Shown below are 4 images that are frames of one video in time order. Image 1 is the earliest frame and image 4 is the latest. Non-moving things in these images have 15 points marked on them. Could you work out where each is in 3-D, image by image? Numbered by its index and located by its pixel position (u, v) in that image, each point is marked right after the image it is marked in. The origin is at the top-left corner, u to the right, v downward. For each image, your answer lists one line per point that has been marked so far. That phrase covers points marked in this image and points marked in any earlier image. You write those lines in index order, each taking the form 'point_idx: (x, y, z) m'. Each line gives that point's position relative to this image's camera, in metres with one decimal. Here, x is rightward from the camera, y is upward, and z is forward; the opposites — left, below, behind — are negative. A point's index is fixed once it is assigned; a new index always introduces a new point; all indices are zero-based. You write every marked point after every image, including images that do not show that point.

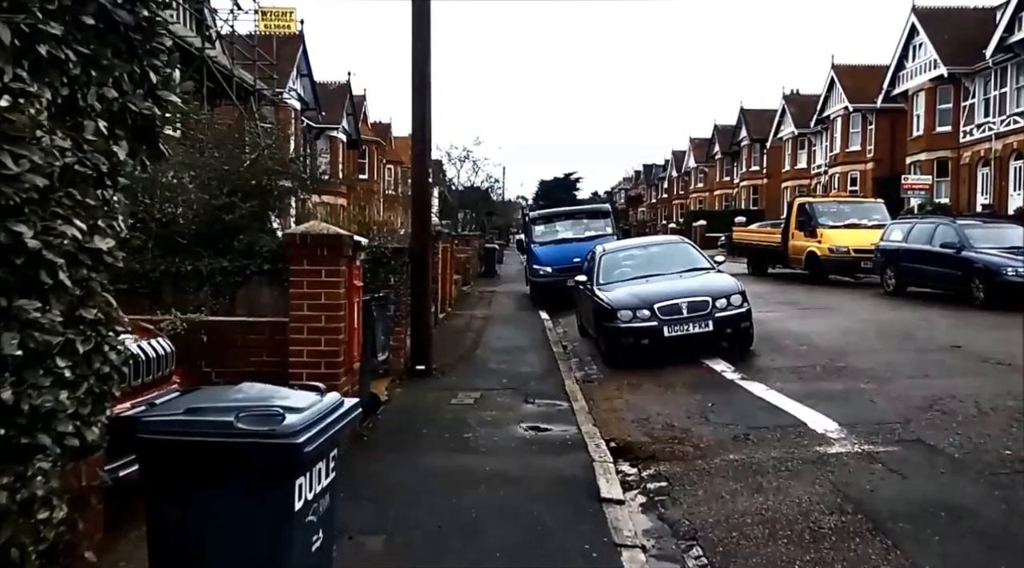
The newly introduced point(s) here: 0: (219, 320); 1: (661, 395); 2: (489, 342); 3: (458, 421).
0: (-2.2, -0.3, +6.1) m
1: (+1.4, -1.1, +7.9) m
2: (-0.3, -0.8, +11.8) m
3: (-0.5, -1.2, +7.1) m
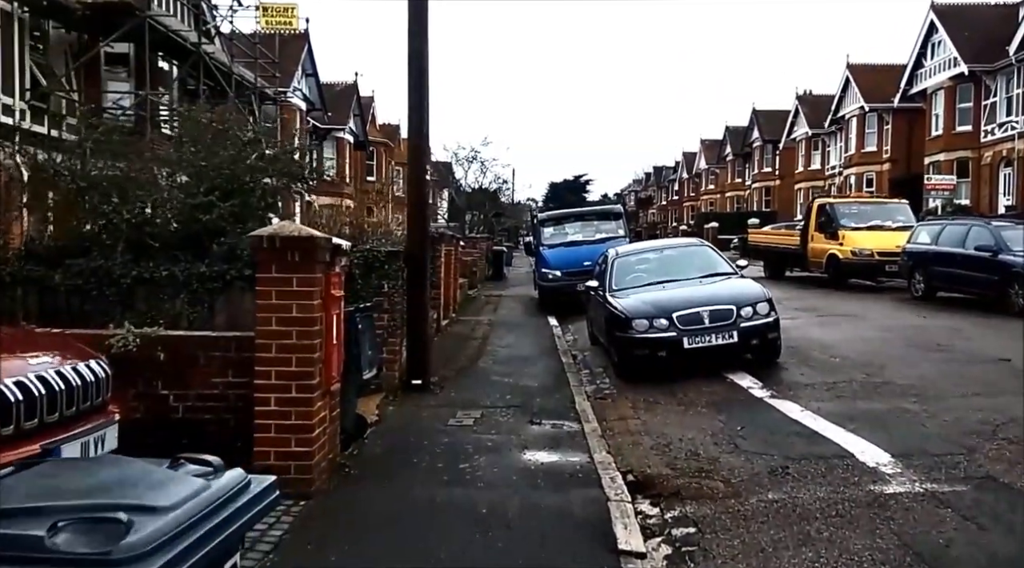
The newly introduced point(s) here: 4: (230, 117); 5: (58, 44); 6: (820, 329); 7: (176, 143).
0: (-2.2, -0.3, +5.3) m
1: (+1.5, -1.1, +7.1) m
2: (-0.2, -0.9, +11.0) m
3: (-0.4, -1.2, +6.3) m
4: (-3.4, +2.0, +10.0) m
5: (-9.1, +4.8, +16.5) m
6: (+4.4, -0.6, +11.7) m
7: (-3.7, +1.6, +9.1) m
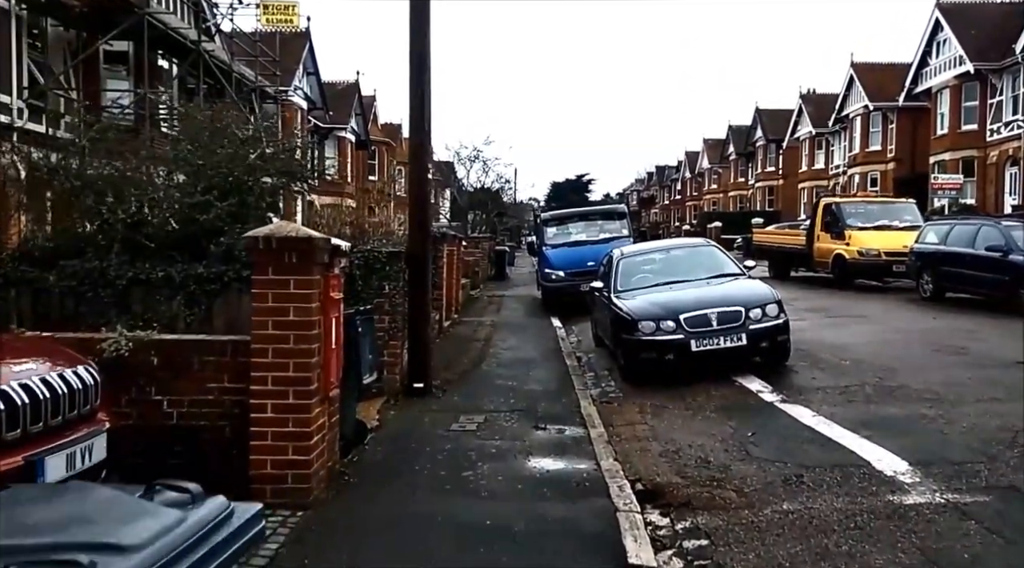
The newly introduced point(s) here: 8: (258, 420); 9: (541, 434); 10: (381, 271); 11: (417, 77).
0: (-2.1, -0.3, +5.1) m
1: (+1.5, -1.1, +6.9) m
2: (-0.2, -0.9, +10.9) m
3: (-0.4, -1.2, +6.1) m
4: (-3.4, +2.0, +9.8) m
5: (-9.0, +4.8, +16.3) m
6: (+4.4, -0.7, +11.5) m
7: (-3.7, +1.5, +8.9) m
8: (-1.5, -0.8, +4.8) m
9: (+0.2, -1.2, +6.7) m
10: (-1.3, +0.1, +7.9) m
11: (-0.9, +2.0, +8.1) m
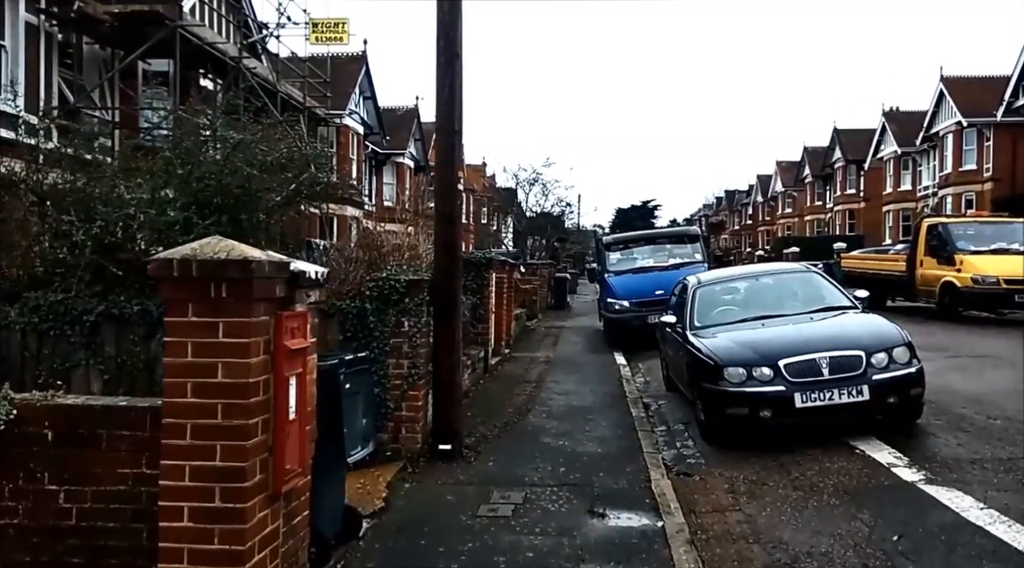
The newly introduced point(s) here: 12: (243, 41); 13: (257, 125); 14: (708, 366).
0: (-2.0, -0.5, +3.6) m
1: (+1.8, -1.4, +5.1) m
2: (+0.4, -1.3, +9.2) m
3: (-0.2, -1.5, +4.4) m
4: (-2.8, +1.6, +8.5) m
5: (-7.9, +4.2, +15.5) m
6: (+5.1, -1.0, +9.5) m
7: (-3.2, +1.2, +7.6) m
8: (-1.3, -1.0, +3.3) m
9: (+0.5, -1.4, +4.9) m
10: (-0.9, -0.2, +6.3) m
11: (-0.5, +1.7, +6.6) m
12: (-5.5, +5.0, +16.9) m
13: (-2.7, +1.7, +8.8) m
14: (+1.6, -0.7, +6.9) m
